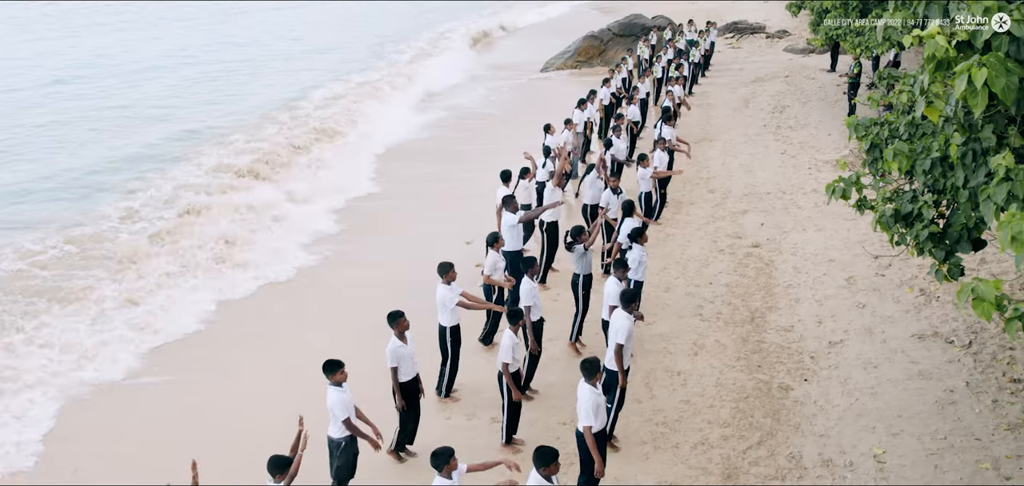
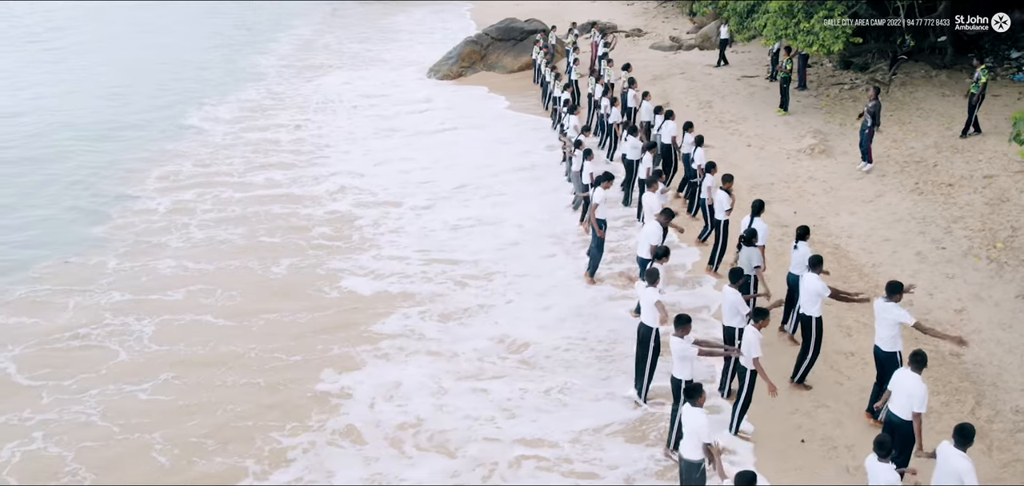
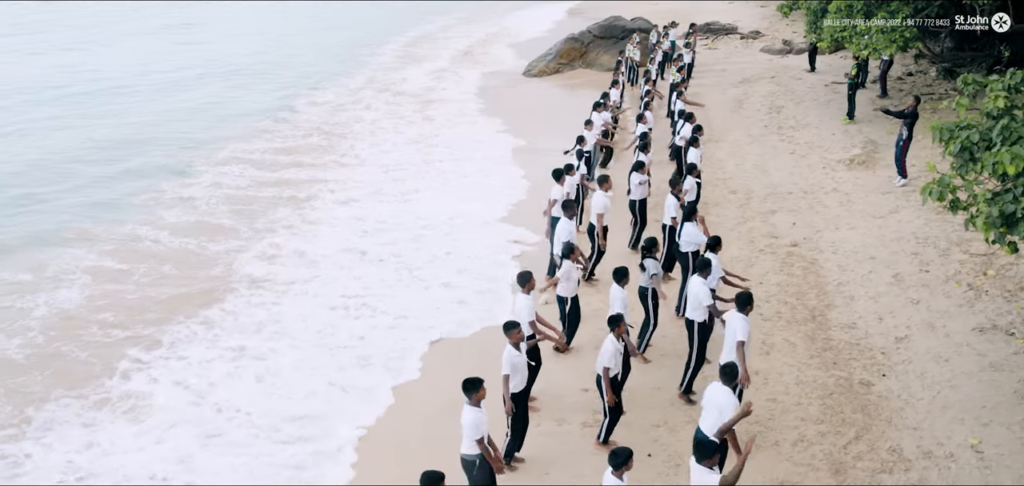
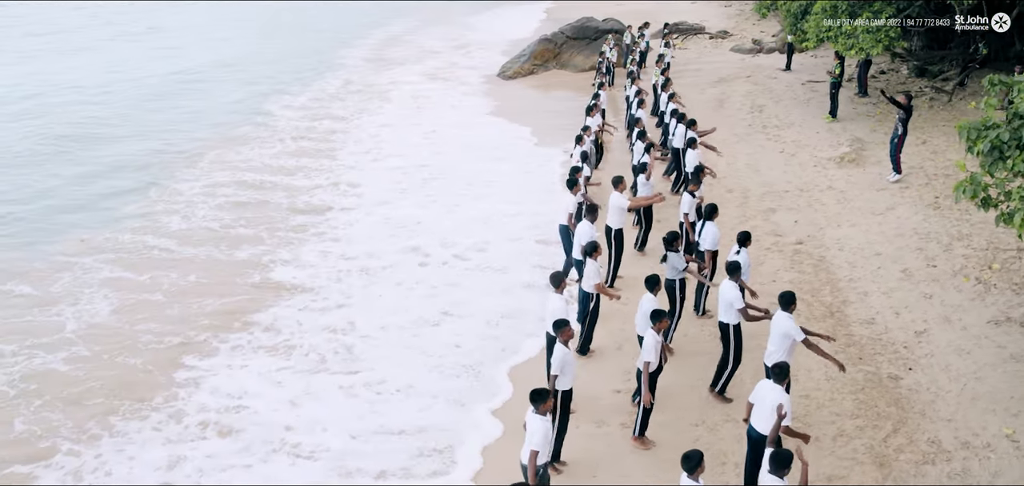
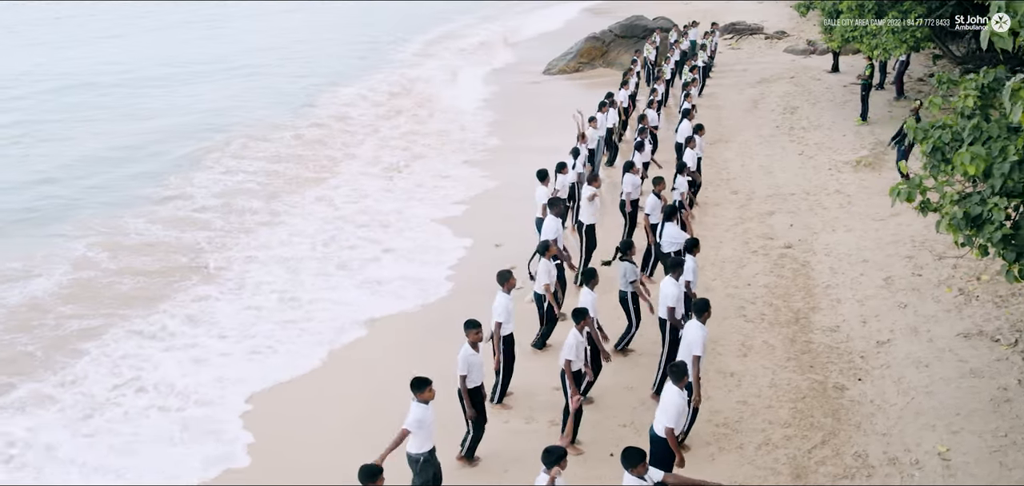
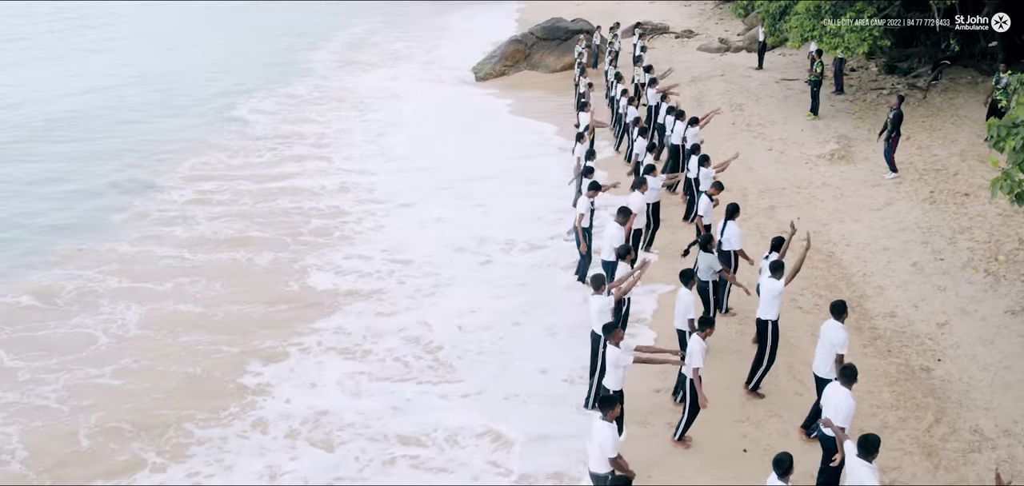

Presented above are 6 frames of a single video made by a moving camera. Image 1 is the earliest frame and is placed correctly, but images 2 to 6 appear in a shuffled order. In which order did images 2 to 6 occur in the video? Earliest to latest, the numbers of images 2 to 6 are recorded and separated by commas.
5, 3, 4, 6, 2
